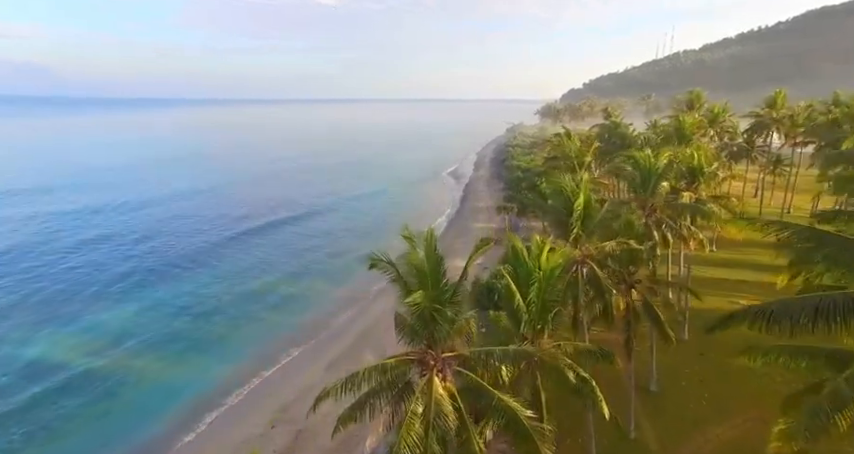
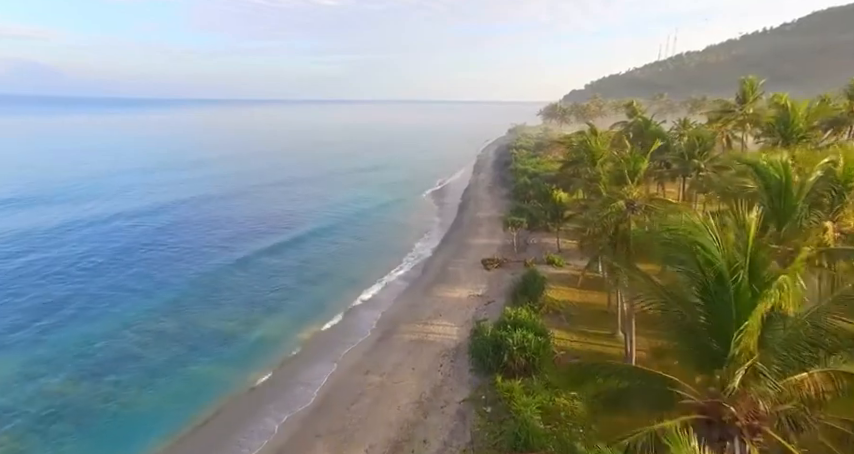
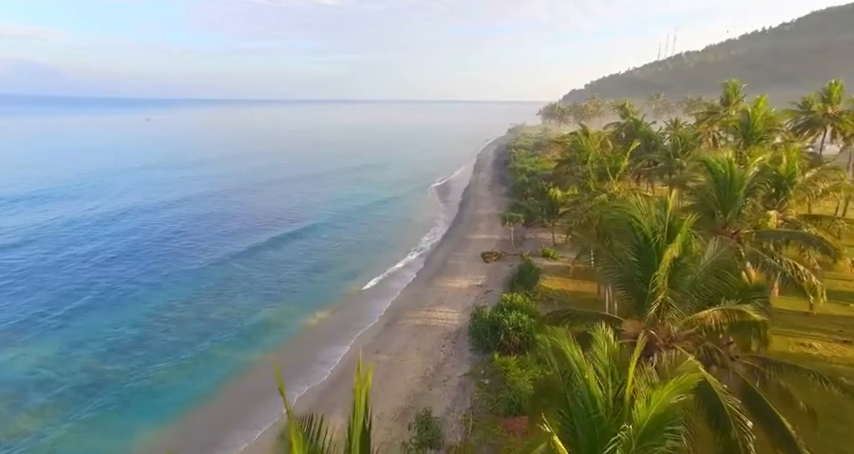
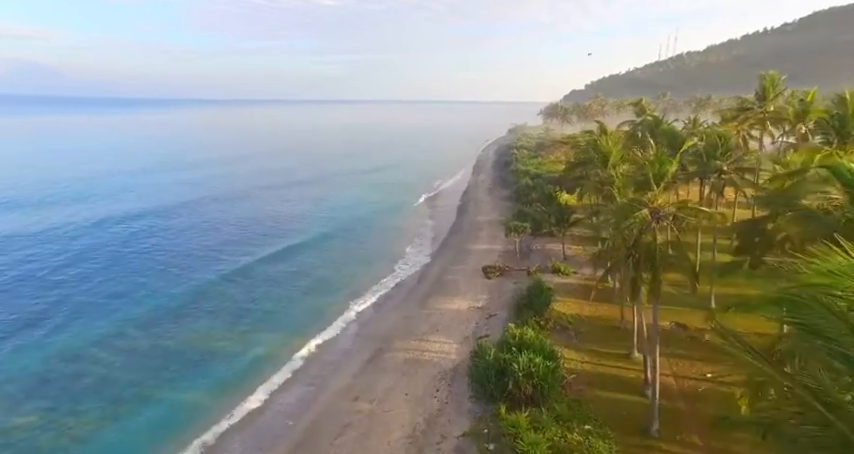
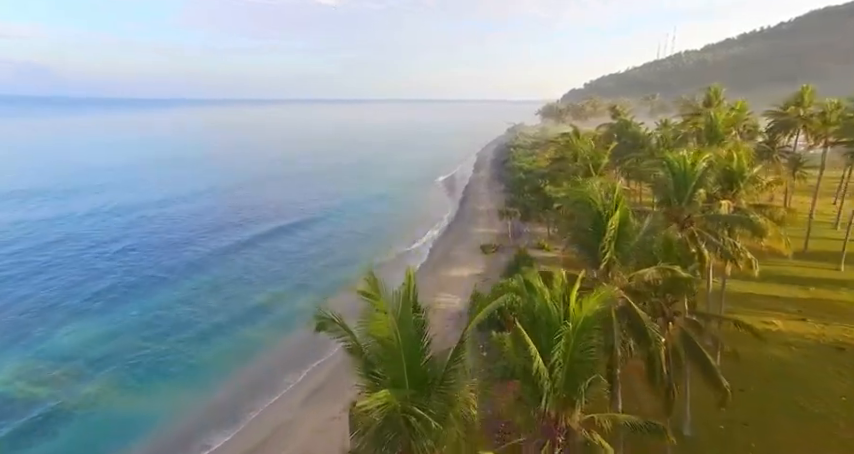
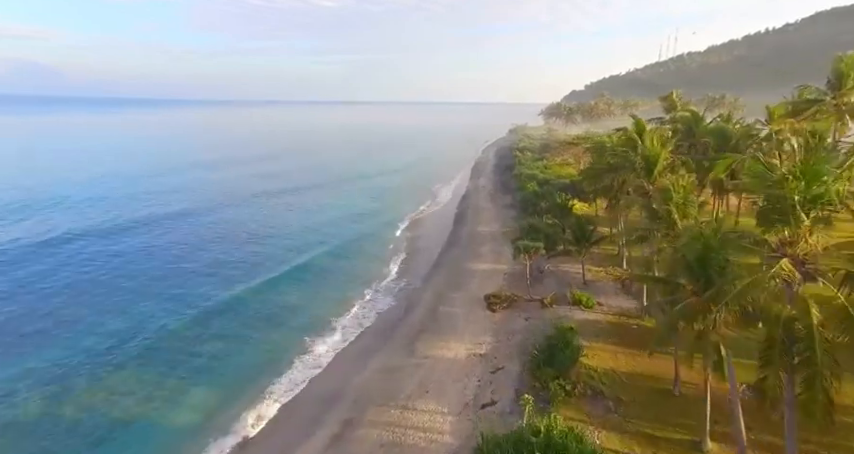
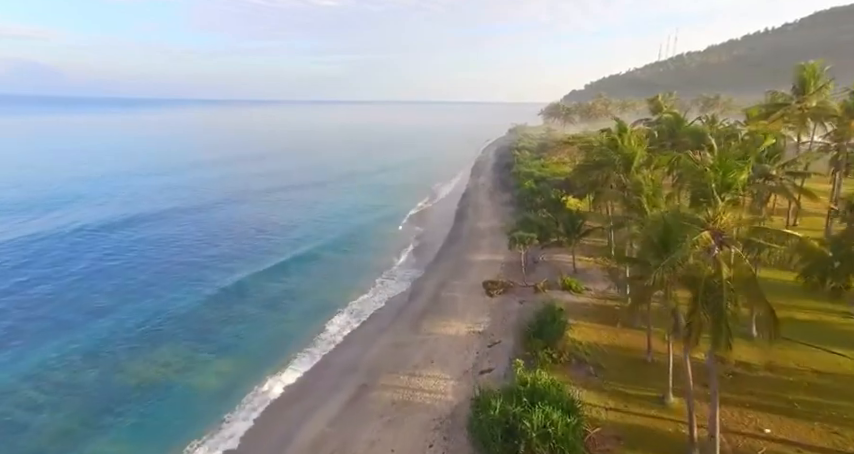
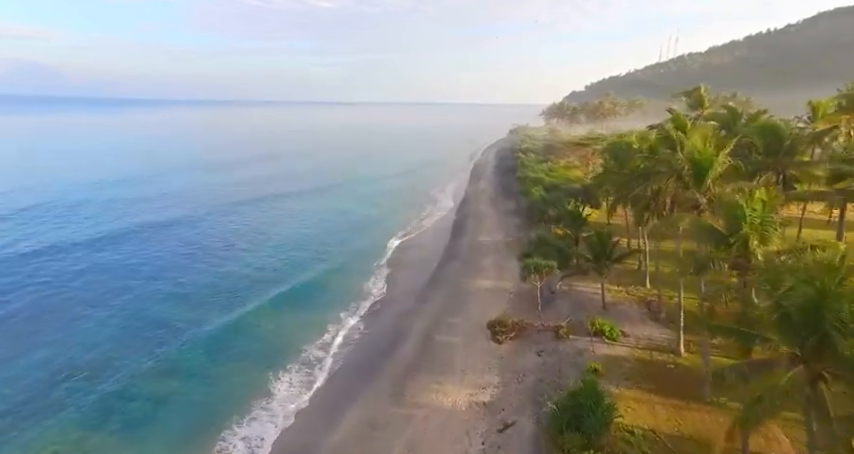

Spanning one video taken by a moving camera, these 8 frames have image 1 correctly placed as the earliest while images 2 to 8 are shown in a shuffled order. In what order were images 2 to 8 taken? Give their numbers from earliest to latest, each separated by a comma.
5, 3, 2, 4, 7, 6, 8
